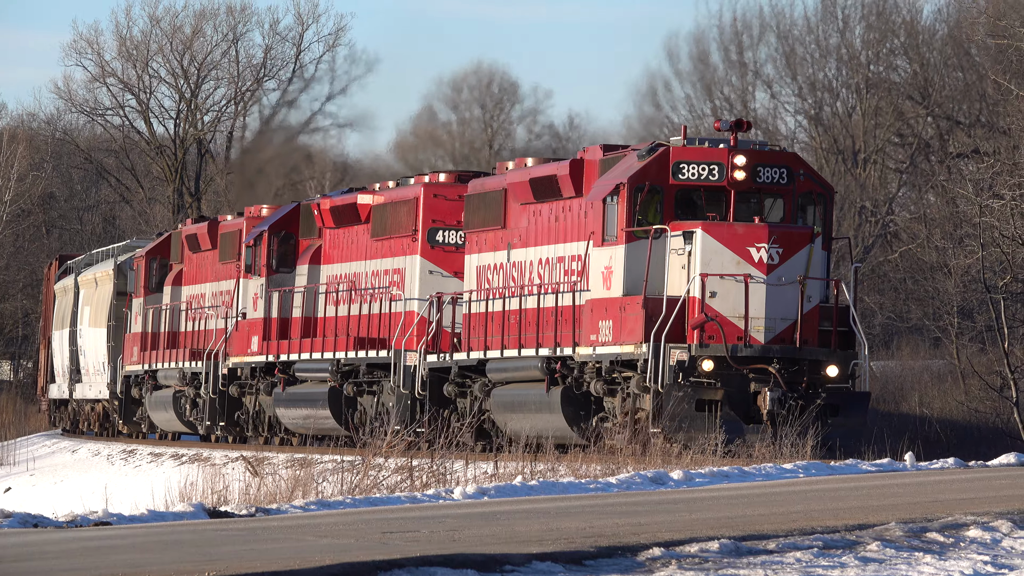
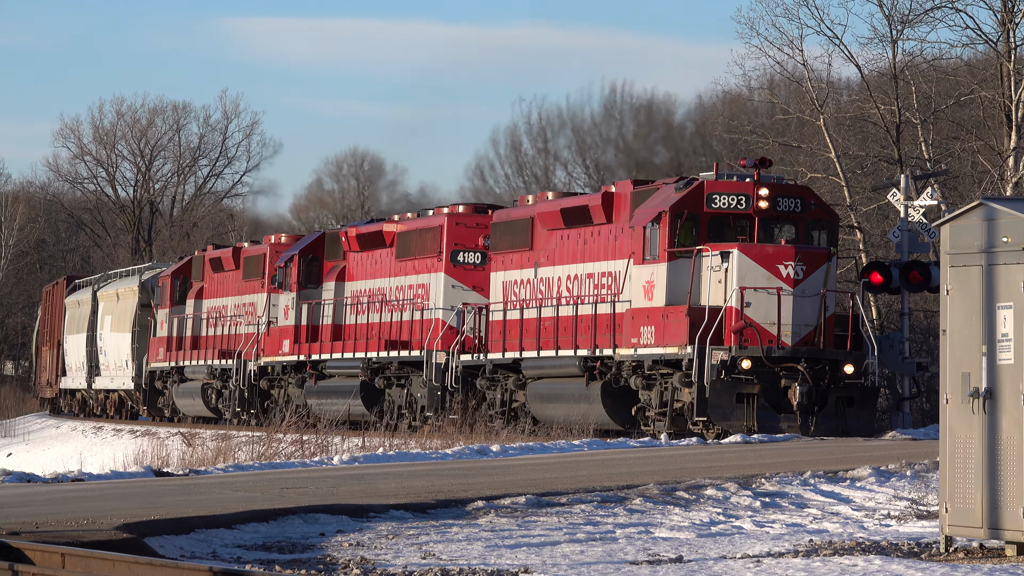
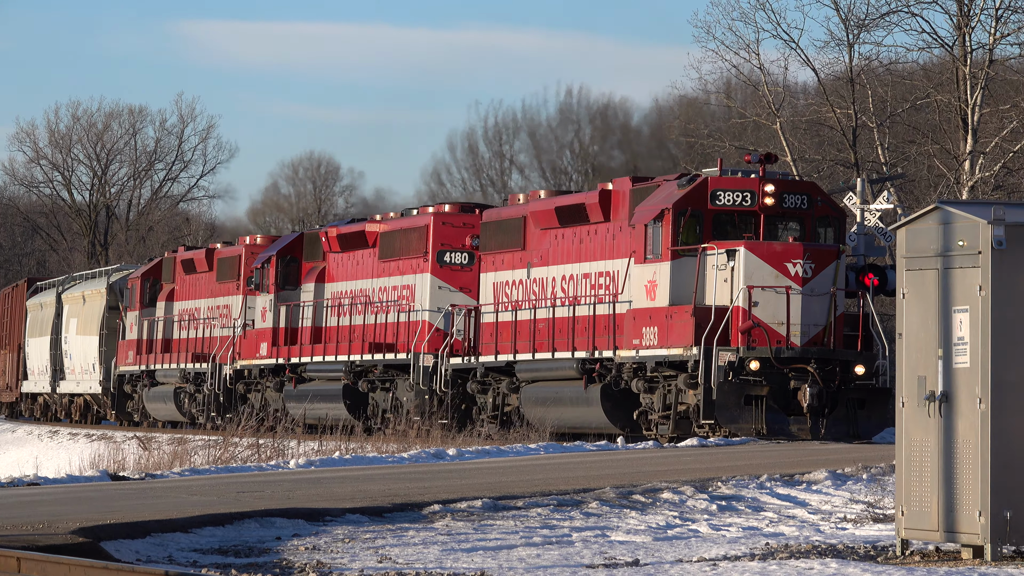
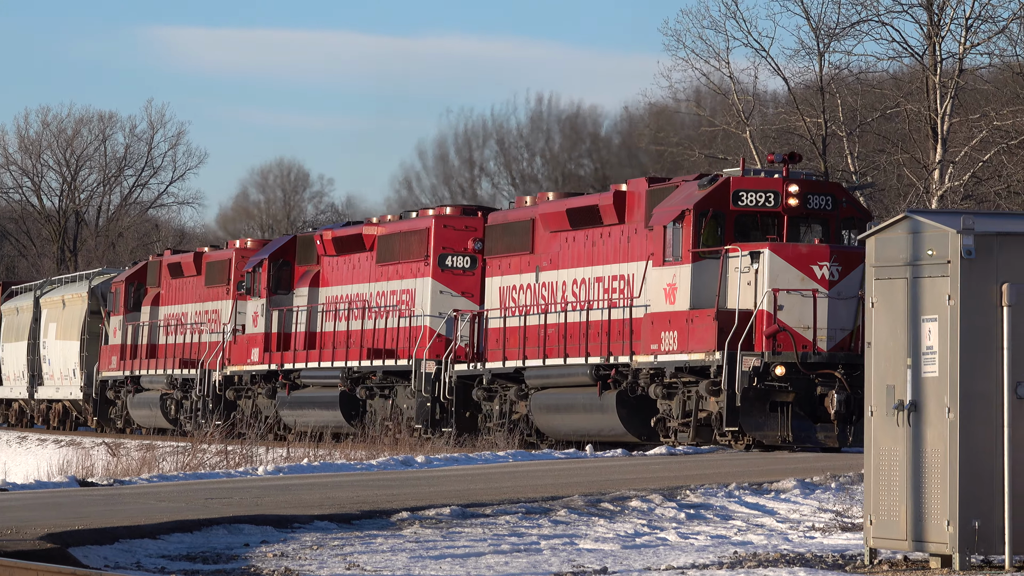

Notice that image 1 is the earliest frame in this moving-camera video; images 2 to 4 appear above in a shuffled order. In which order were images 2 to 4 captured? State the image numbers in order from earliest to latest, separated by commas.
2, 3, 4
